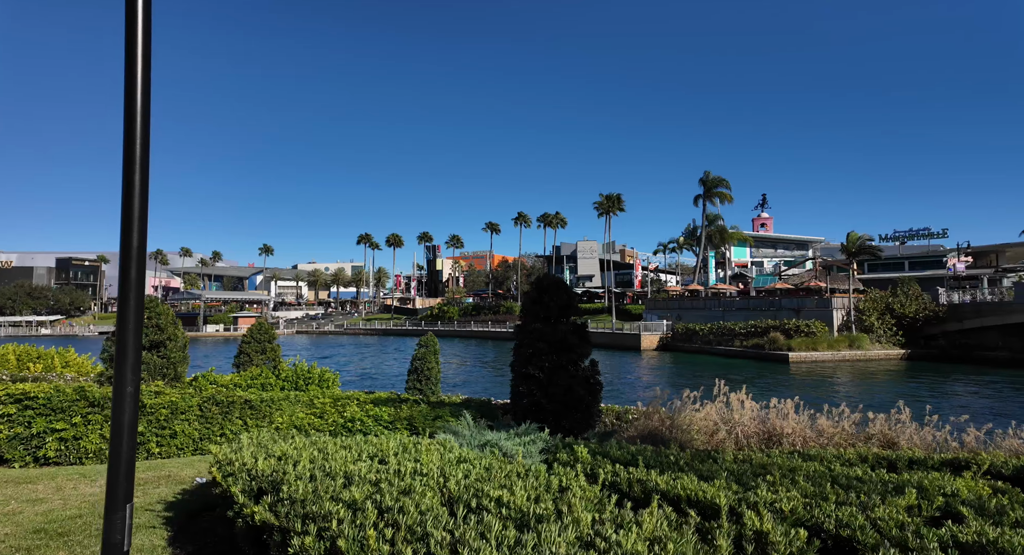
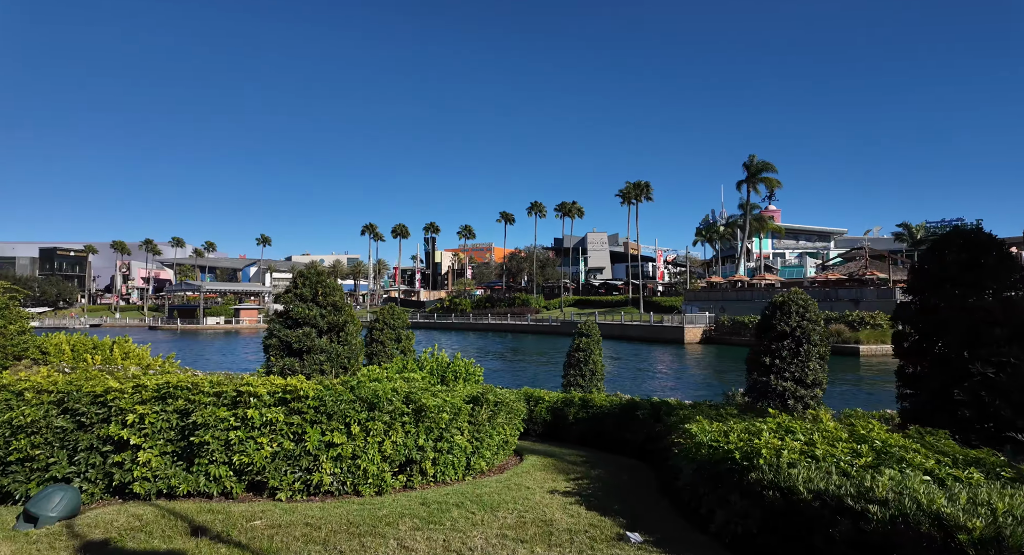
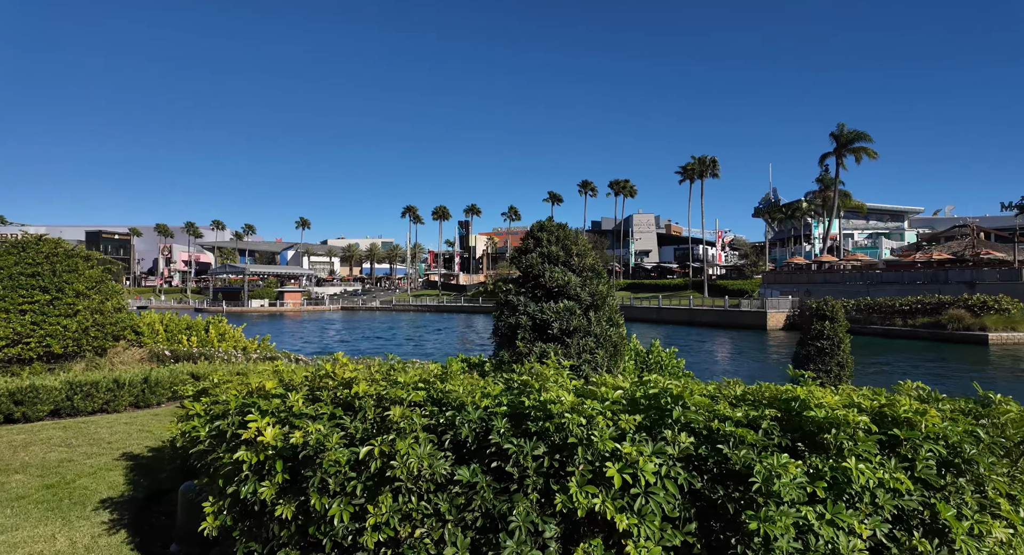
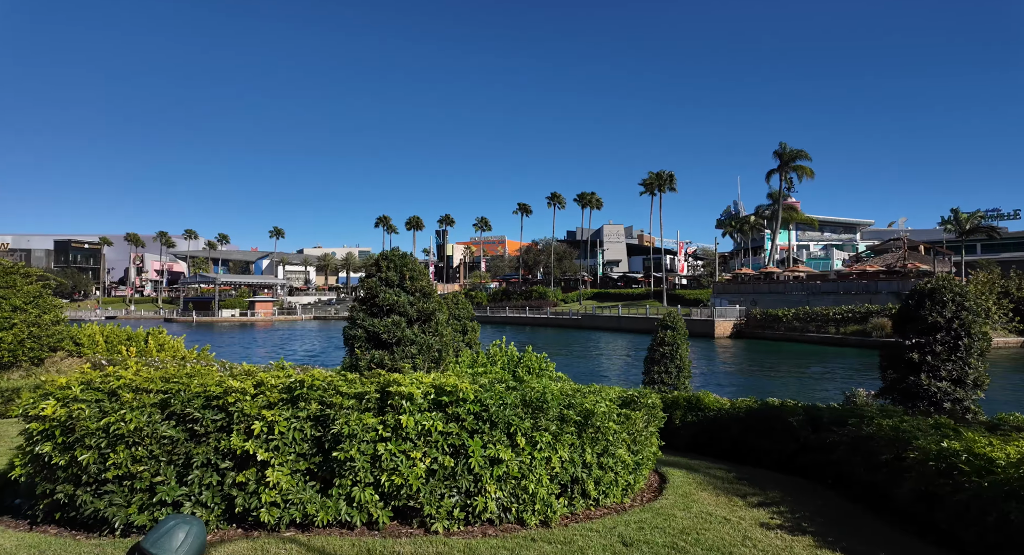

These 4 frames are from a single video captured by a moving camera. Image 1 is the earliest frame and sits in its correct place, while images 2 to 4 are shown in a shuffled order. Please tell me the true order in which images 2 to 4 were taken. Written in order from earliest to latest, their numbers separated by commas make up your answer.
2, 4, 3
